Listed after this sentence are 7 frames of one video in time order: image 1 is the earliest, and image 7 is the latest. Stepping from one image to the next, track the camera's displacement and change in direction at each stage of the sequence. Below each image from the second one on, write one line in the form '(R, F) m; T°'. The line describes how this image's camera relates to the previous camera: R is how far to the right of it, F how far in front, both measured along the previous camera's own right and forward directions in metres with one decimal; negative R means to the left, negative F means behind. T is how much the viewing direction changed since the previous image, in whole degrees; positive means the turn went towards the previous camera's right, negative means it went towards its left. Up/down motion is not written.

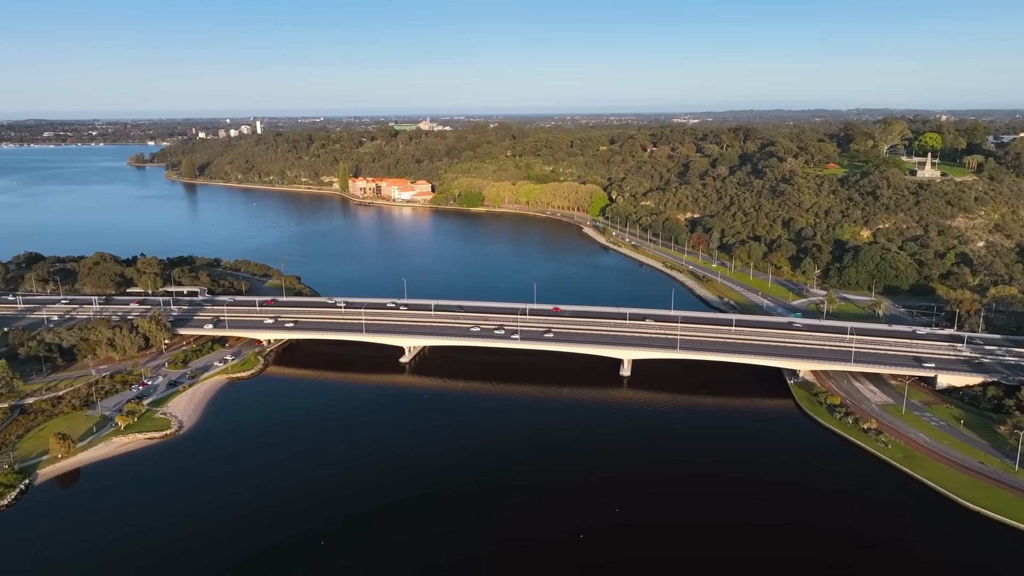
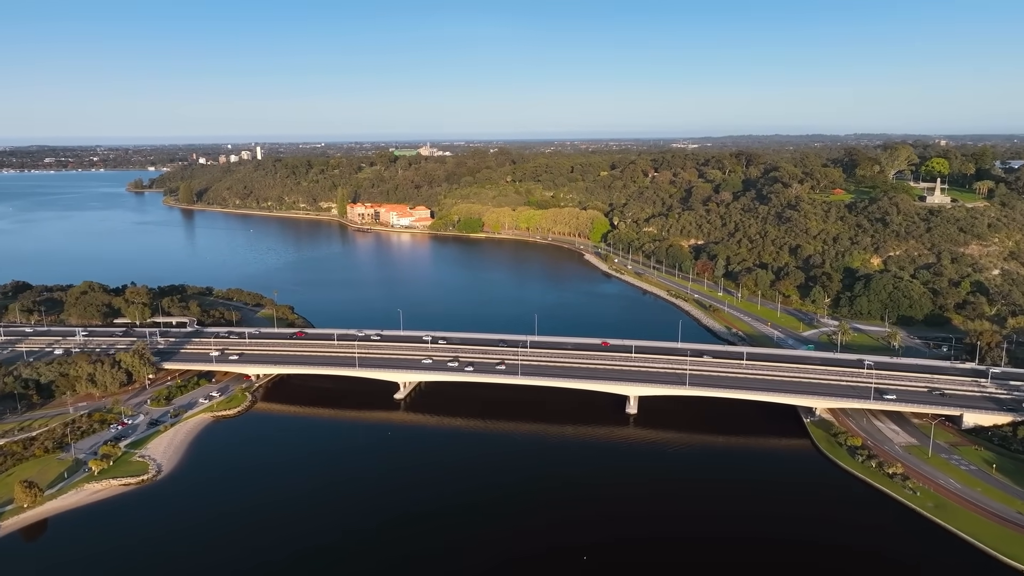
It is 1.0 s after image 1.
(0.0, +1.3) m; 0°
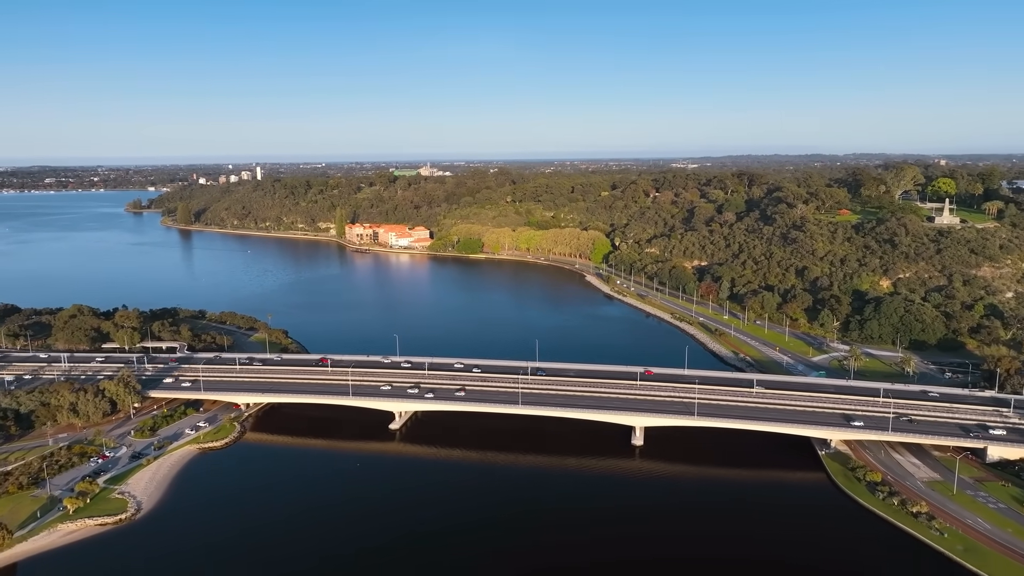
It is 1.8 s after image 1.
(0.0, +1.0) m; 0°
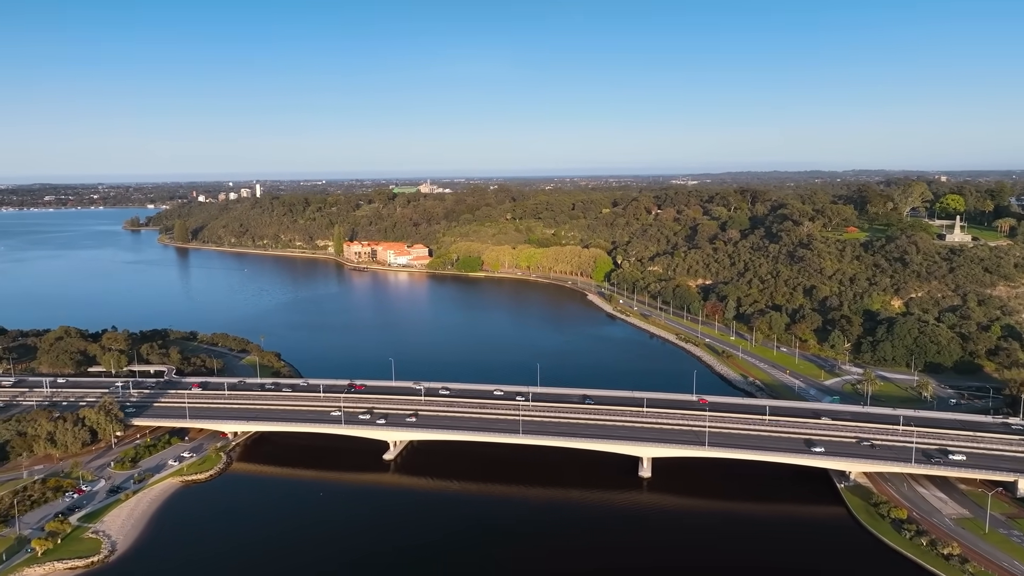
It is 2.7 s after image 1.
(0.0, +1.2) m; 0°
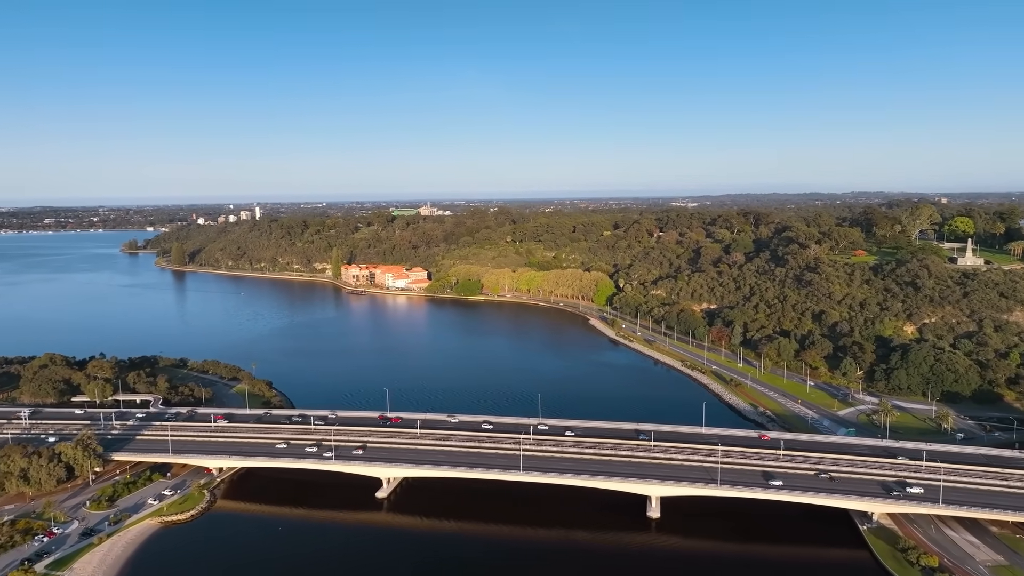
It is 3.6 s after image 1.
(0.0, +1.2) m; 0°
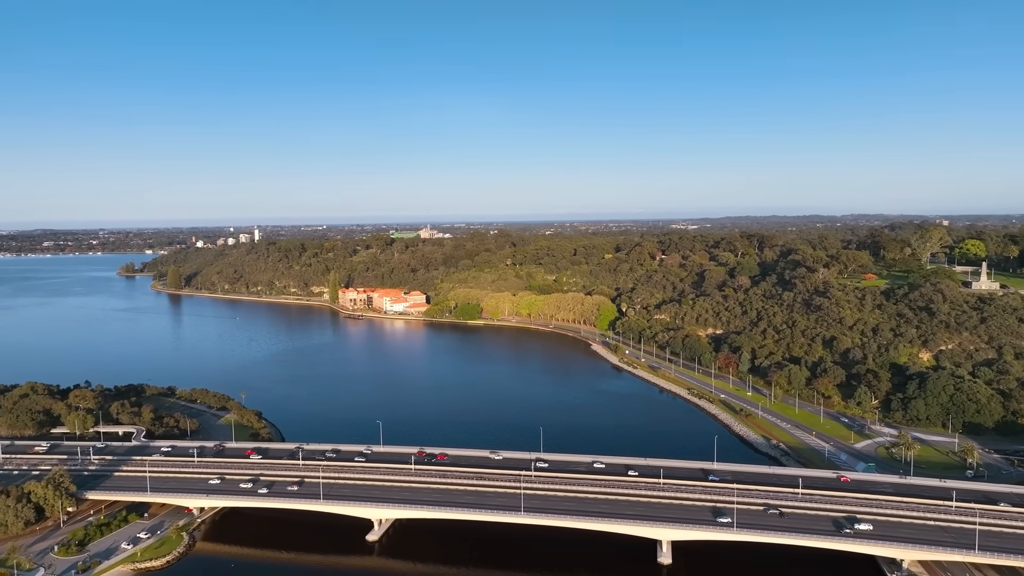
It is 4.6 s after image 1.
(0.0, +1.3) m; 0°
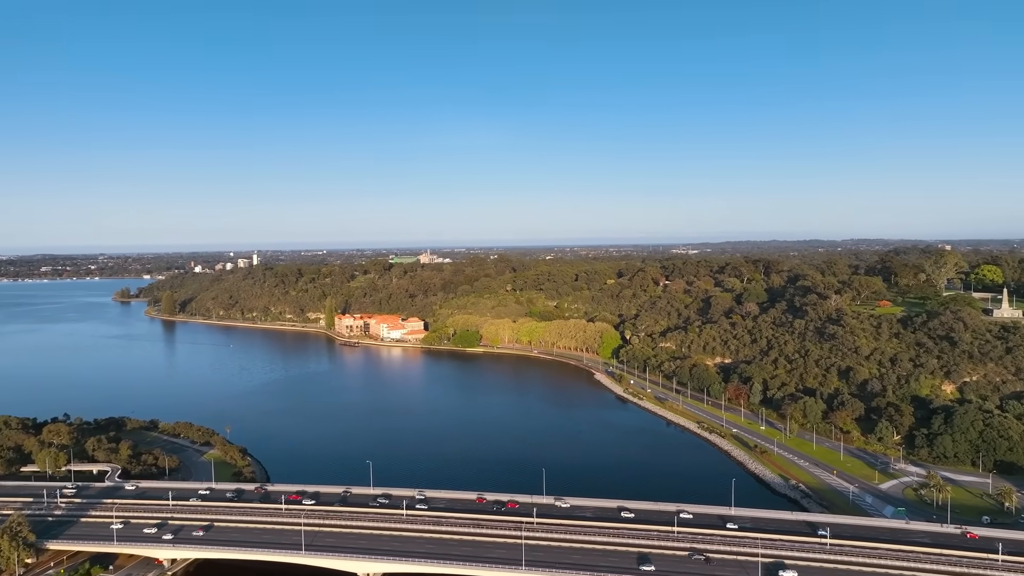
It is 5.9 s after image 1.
(0.0, +1.7) m; 0°
